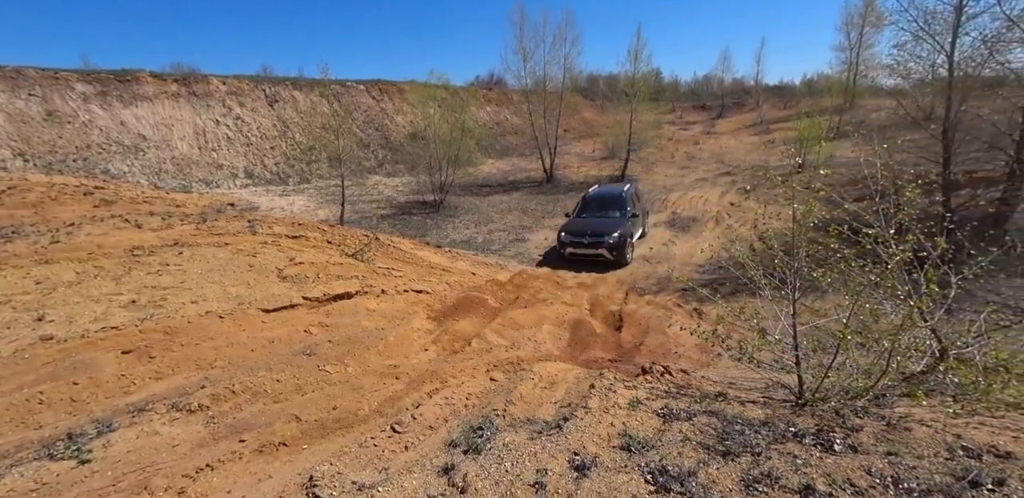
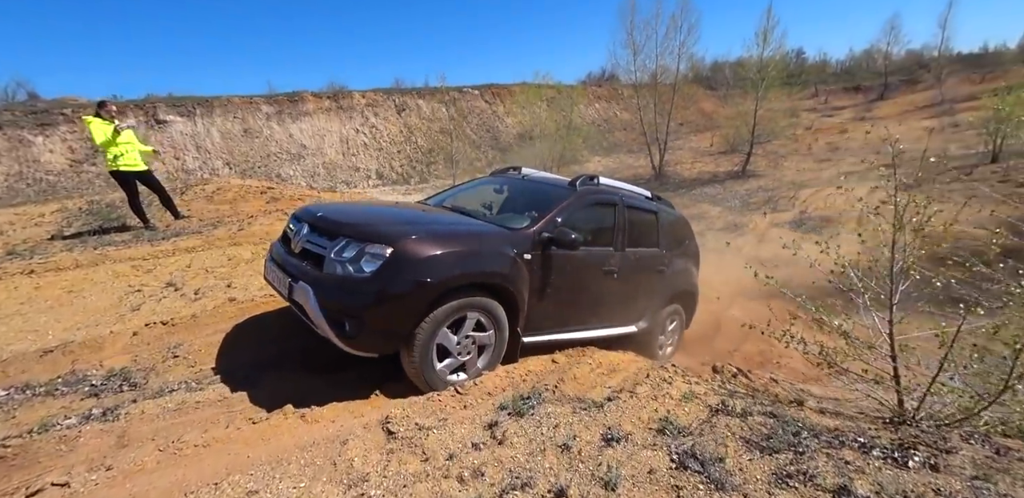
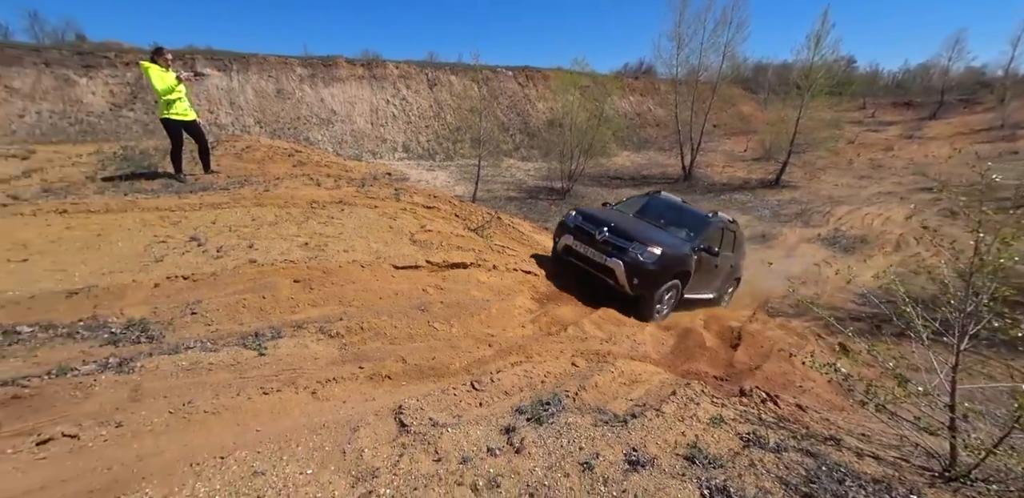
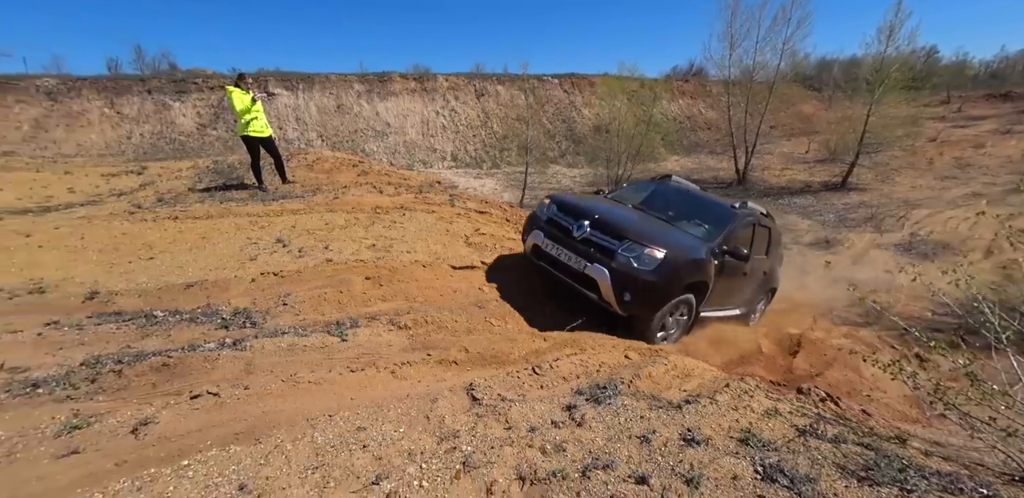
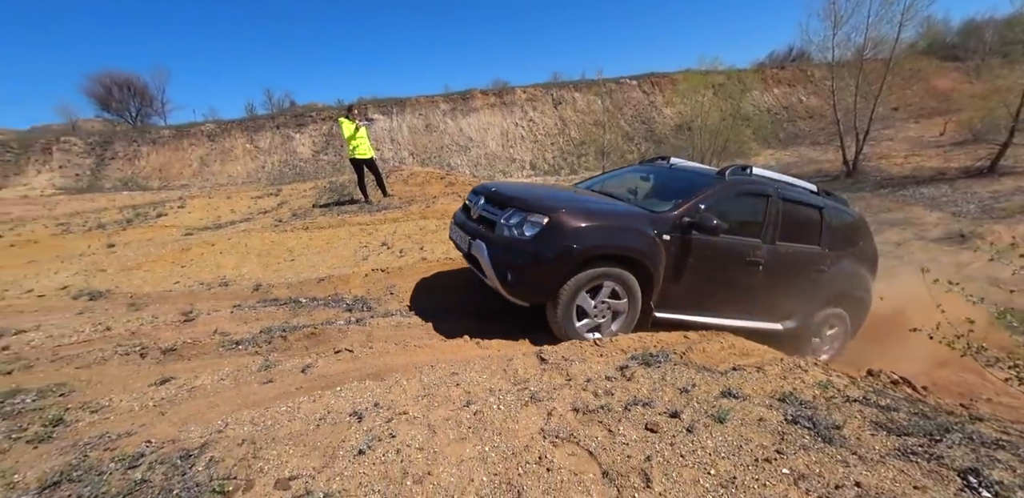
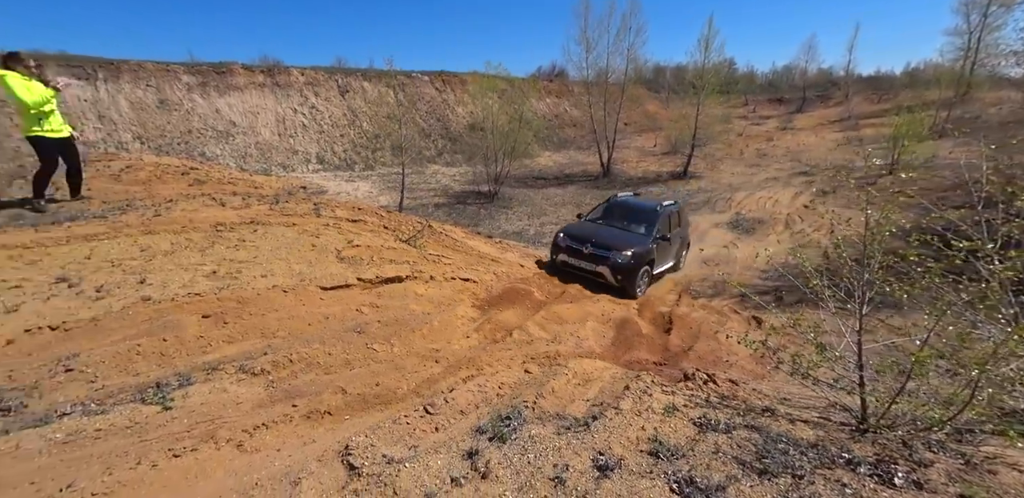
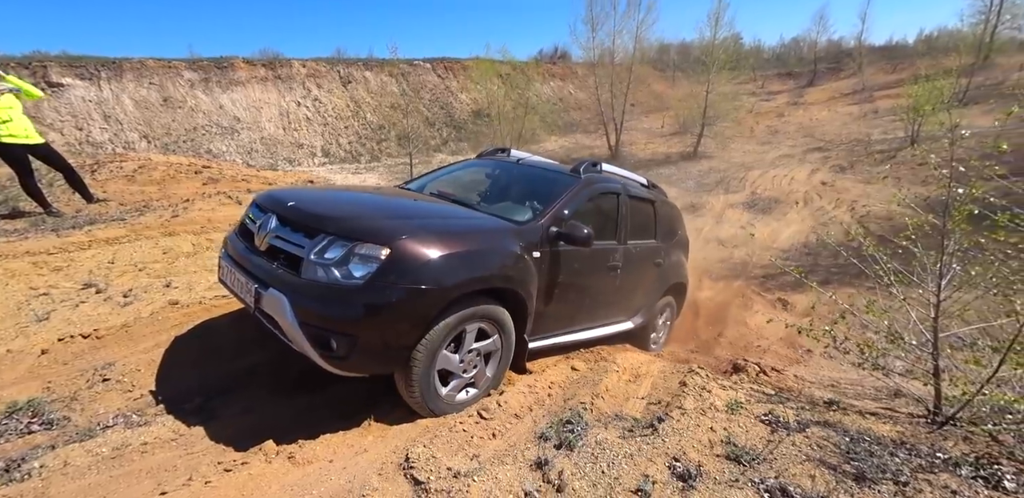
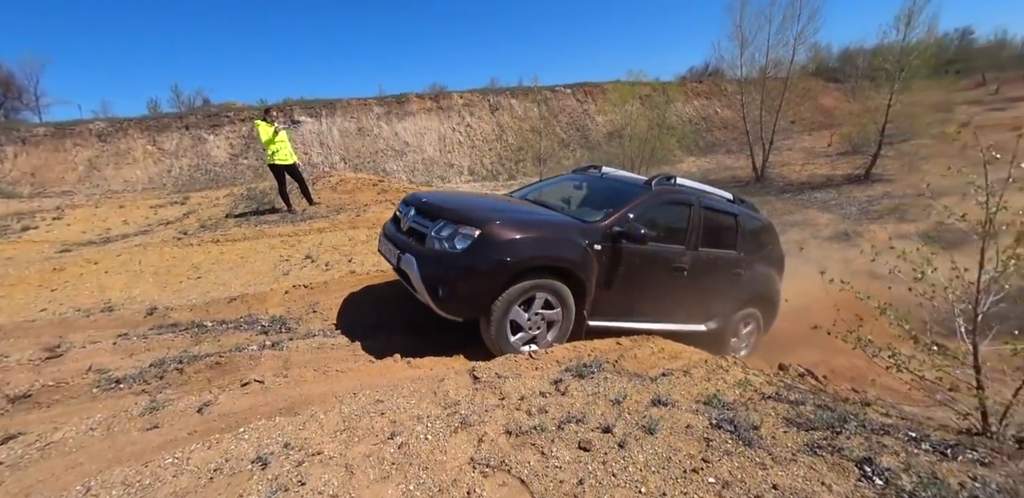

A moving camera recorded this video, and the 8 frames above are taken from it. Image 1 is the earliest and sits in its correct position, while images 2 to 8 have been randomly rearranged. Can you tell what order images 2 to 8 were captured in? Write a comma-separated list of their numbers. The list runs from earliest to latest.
6, 3, 4, 5, 8, 2, 7
